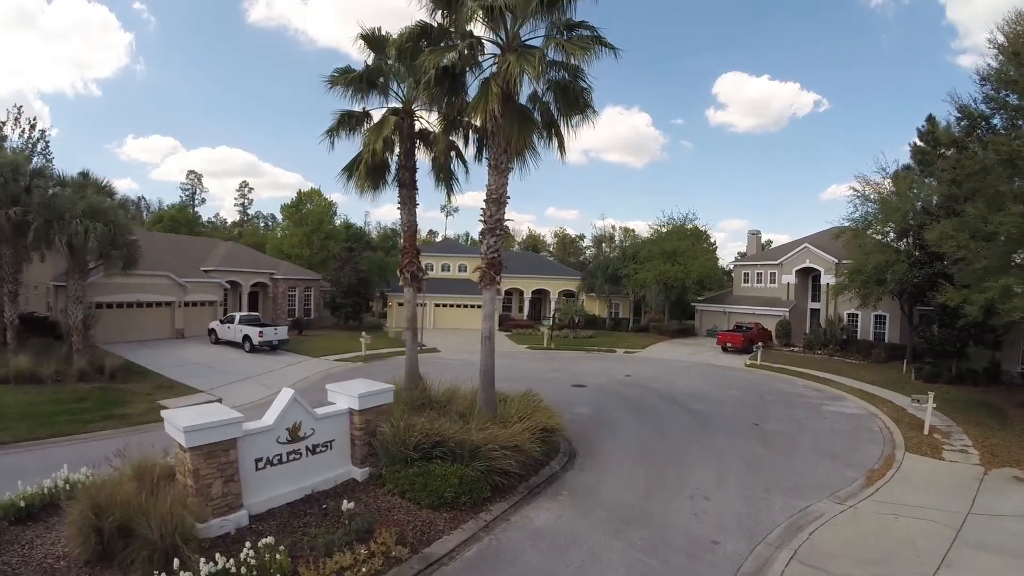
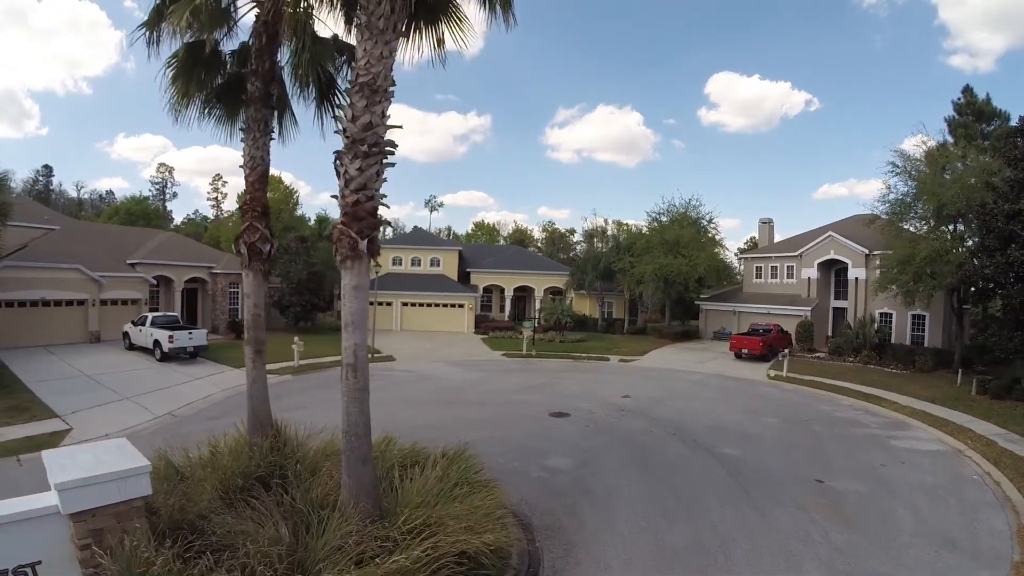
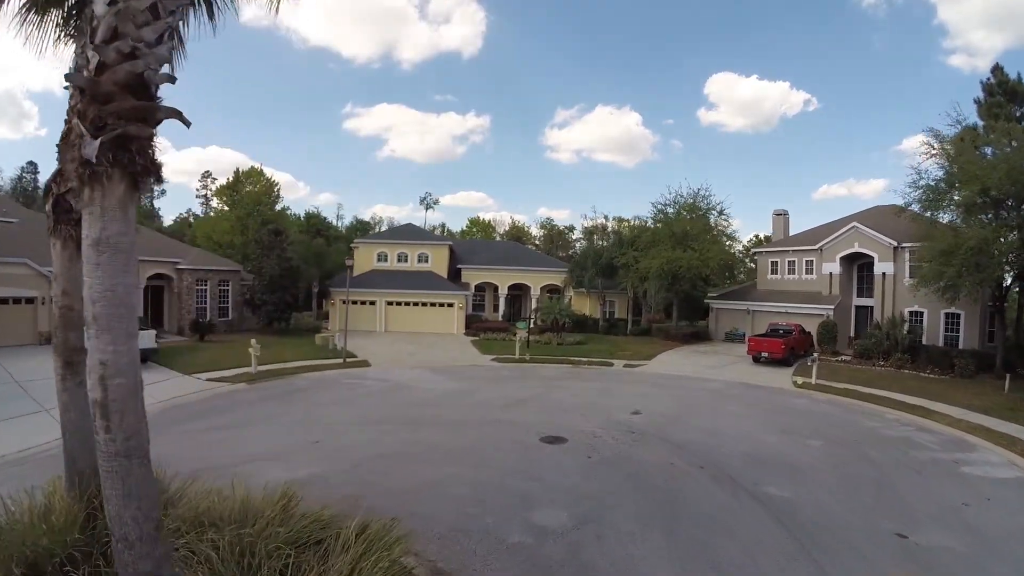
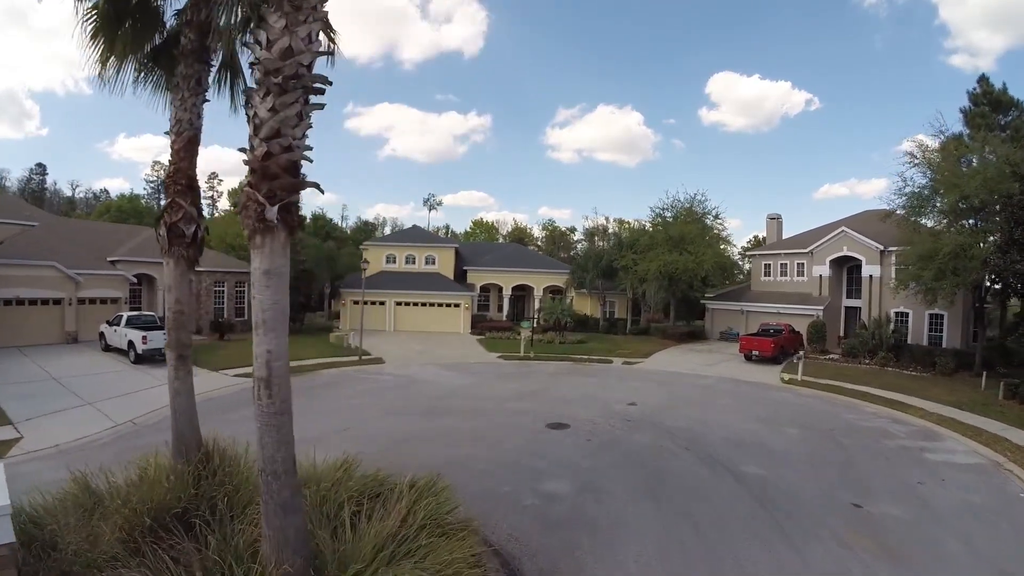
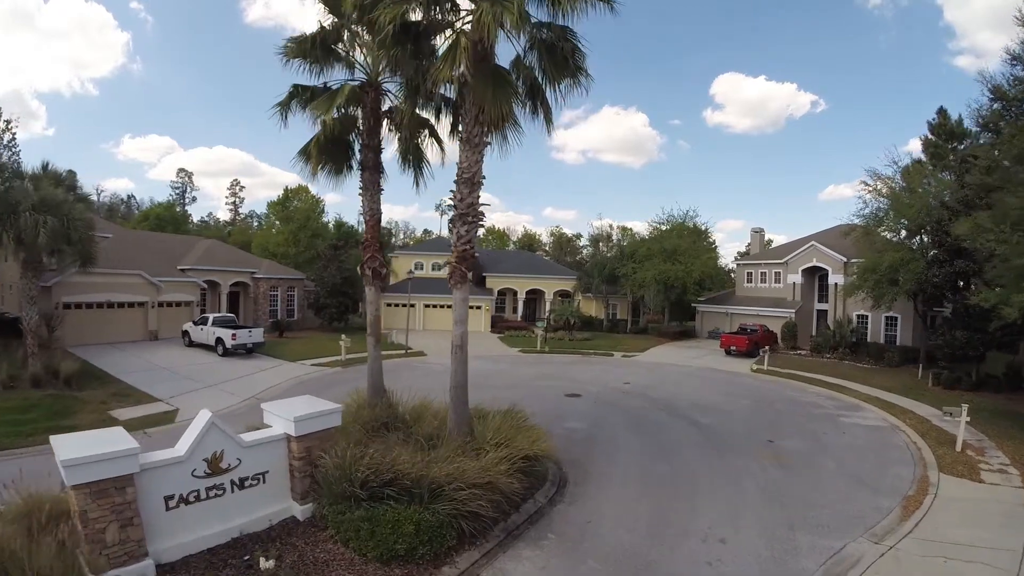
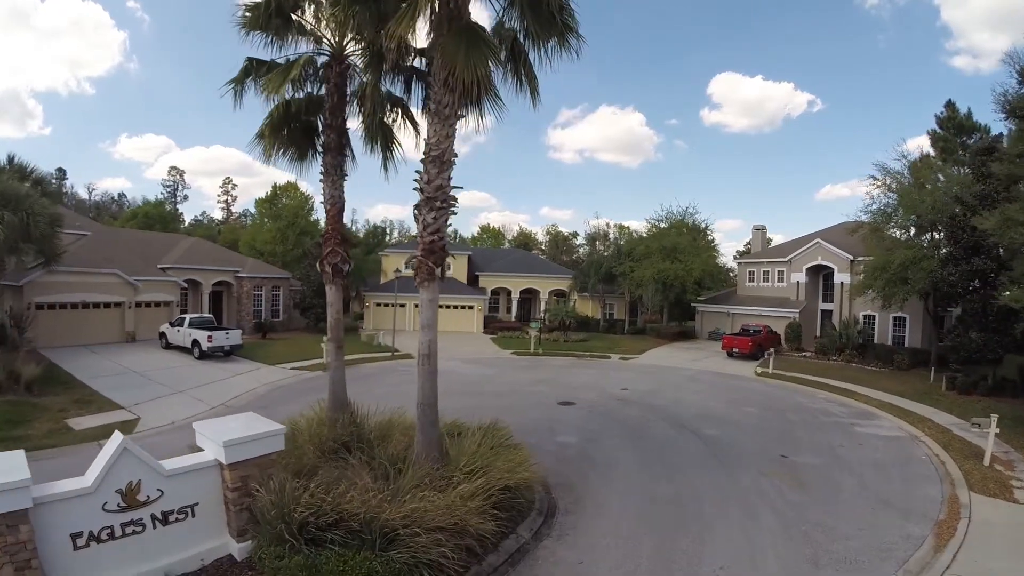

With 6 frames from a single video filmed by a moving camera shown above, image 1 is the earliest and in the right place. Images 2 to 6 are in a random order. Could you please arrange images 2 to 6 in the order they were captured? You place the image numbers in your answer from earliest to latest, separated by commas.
5, 6, 2, 4, 3
